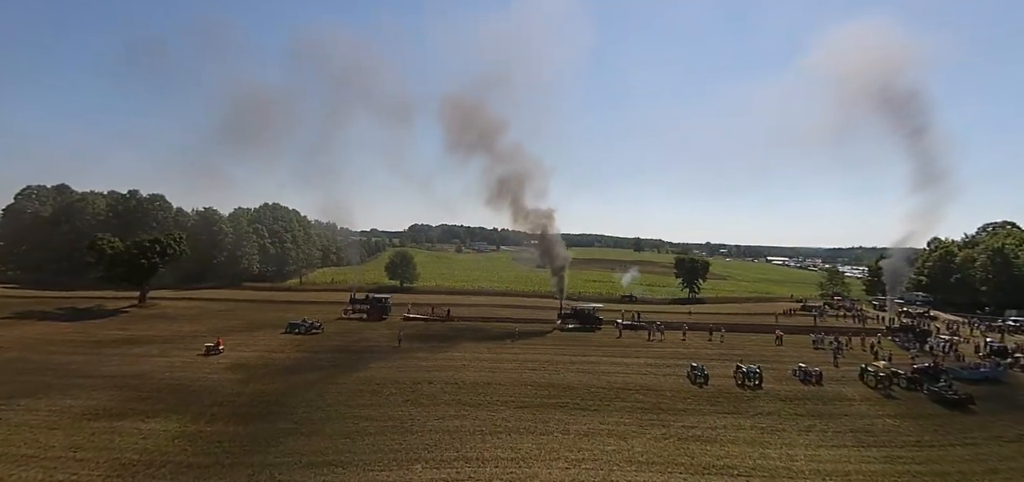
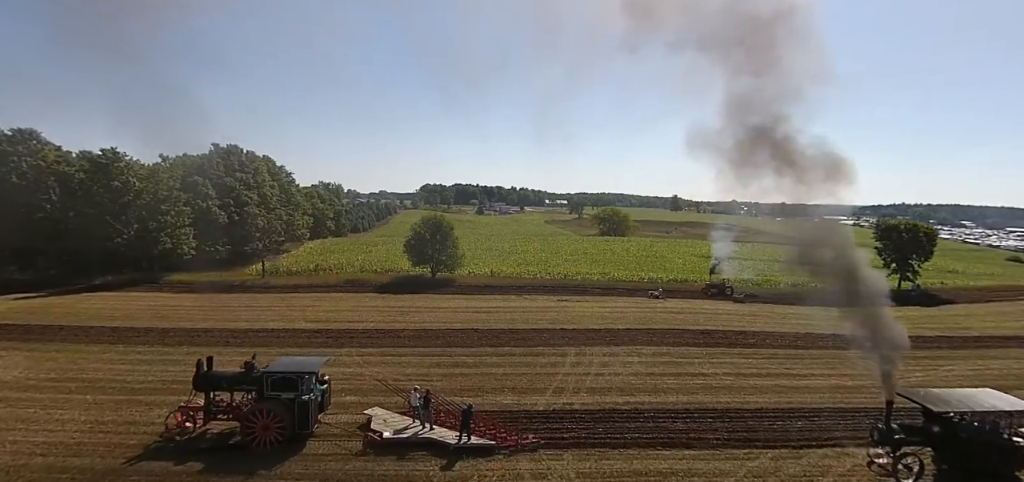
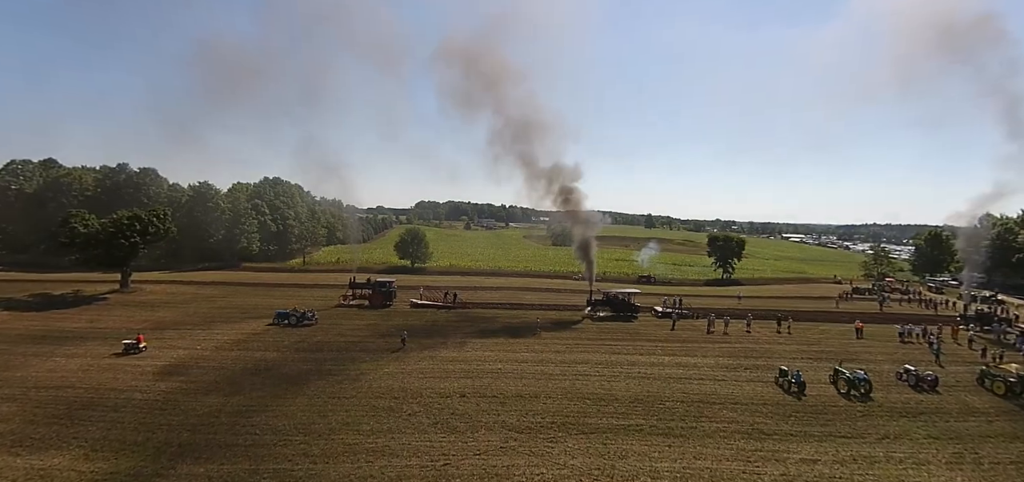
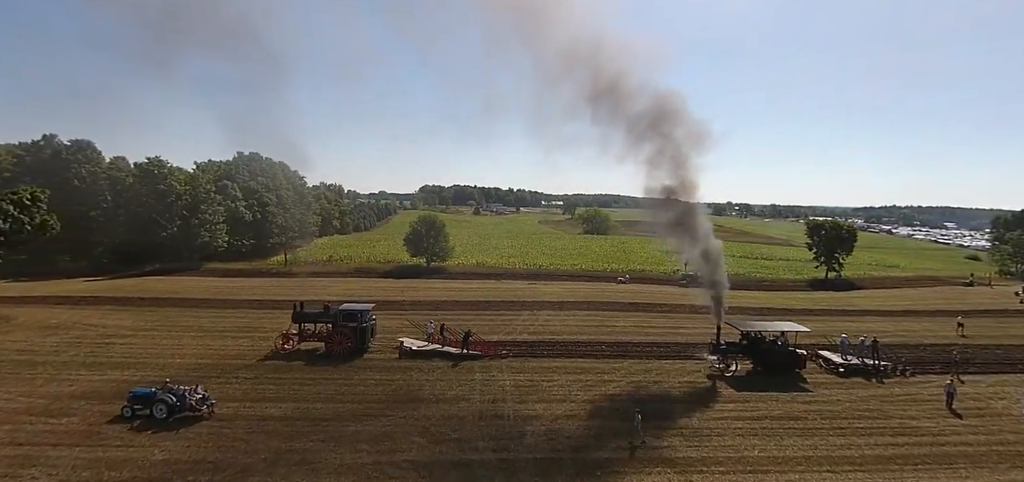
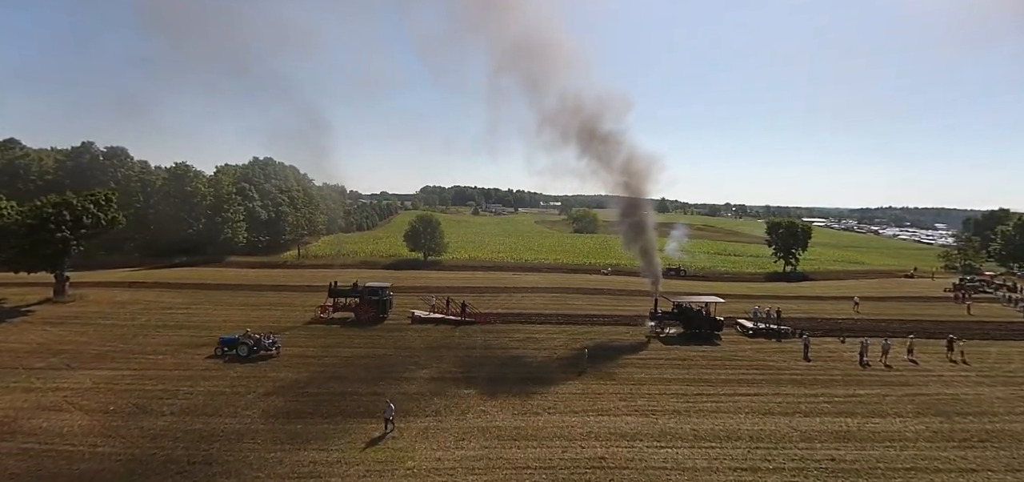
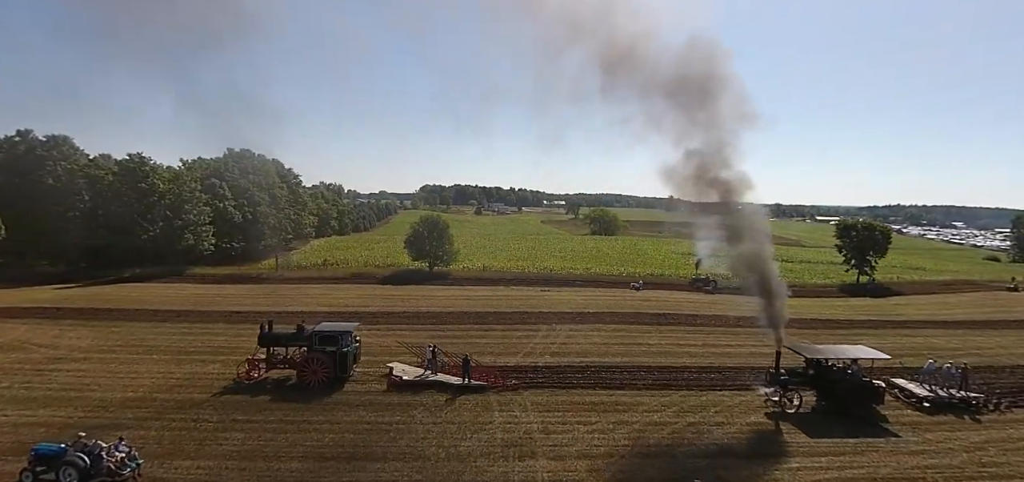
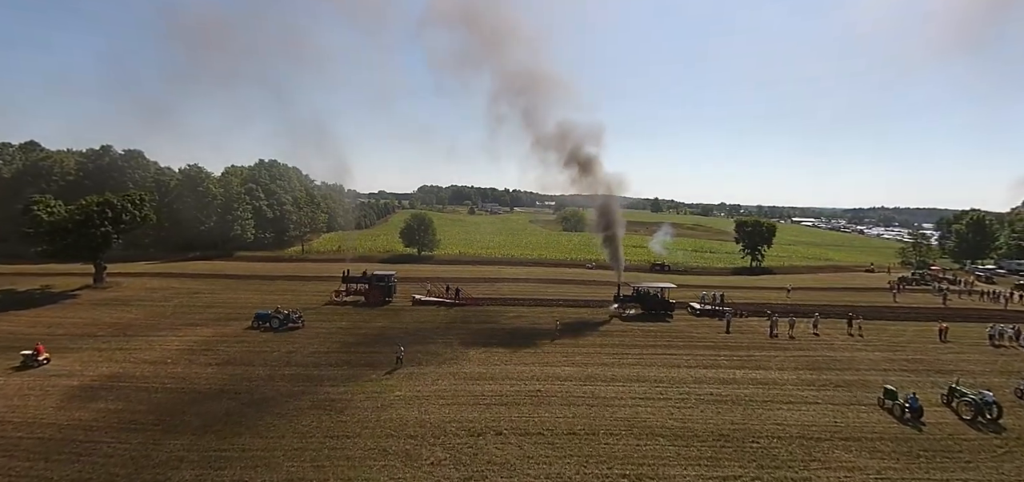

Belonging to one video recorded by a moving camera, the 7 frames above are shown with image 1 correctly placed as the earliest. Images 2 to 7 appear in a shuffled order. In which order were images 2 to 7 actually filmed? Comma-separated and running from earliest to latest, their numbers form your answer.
3, 7, 5, 4, 6, 2
